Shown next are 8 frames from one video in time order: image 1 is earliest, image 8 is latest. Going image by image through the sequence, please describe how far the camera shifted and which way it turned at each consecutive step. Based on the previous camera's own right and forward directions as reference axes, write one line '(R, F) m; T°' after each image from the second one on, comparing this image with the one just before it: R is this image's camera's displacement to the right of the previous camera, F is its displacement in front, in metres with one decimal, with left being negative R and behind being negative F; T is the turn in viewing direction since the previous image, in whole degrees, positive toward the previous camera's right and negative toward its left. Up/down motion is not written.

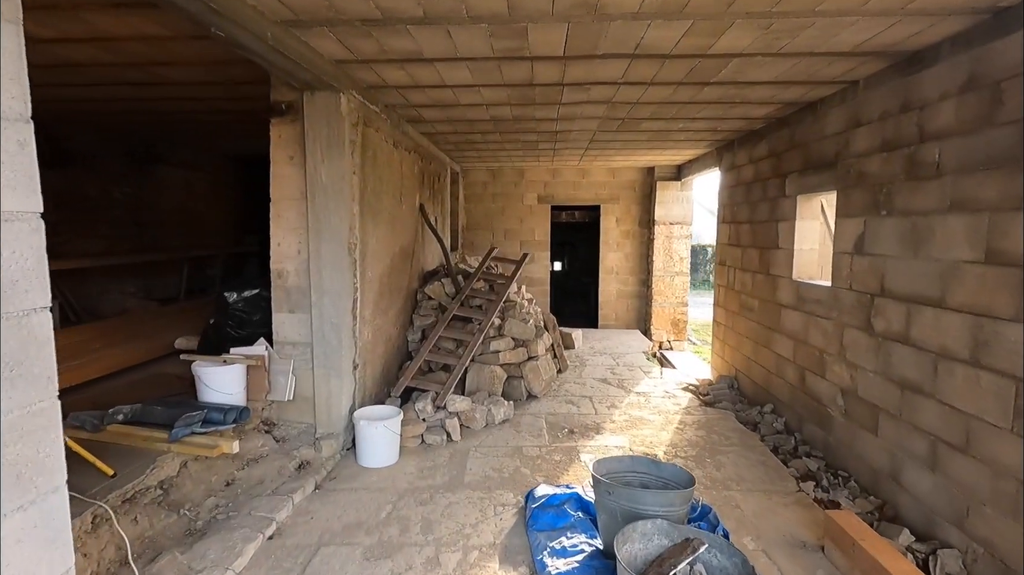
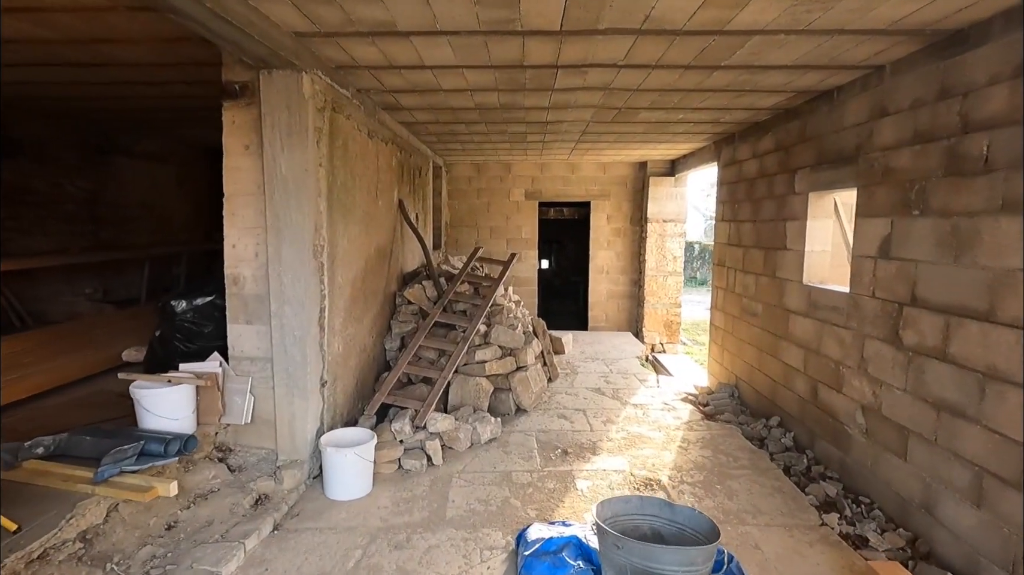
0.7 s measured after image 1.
(0.0, +0.4) m; +2°
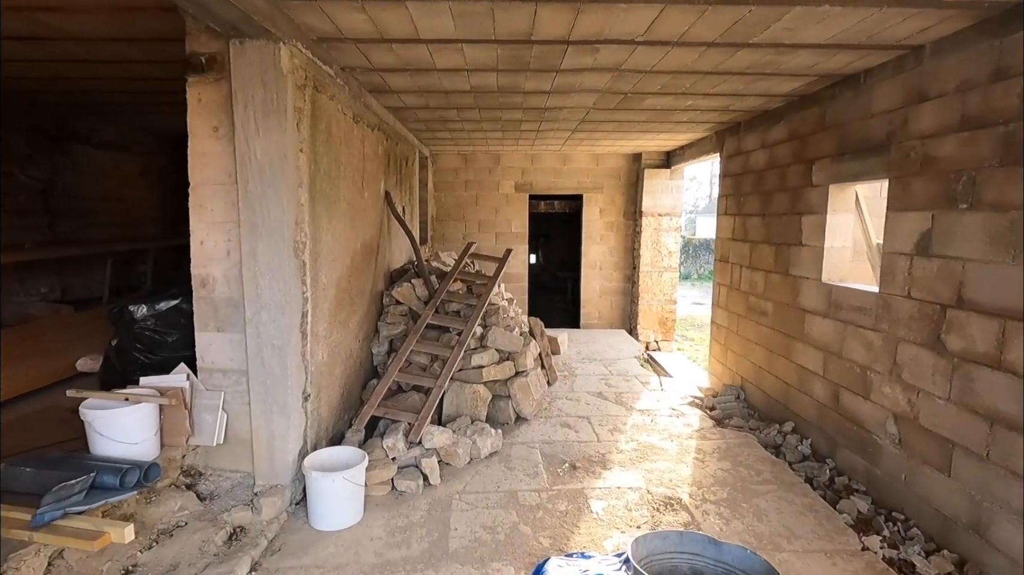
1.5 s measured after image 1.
(-0.1, +0.3) m; +2°
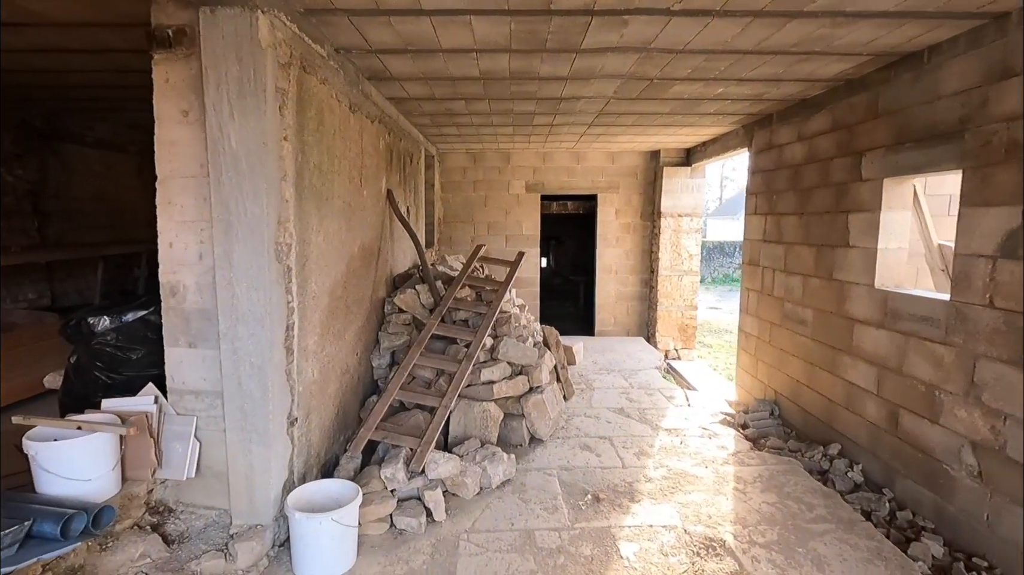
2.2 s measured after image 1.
(0.0, +0.4) m; -1°
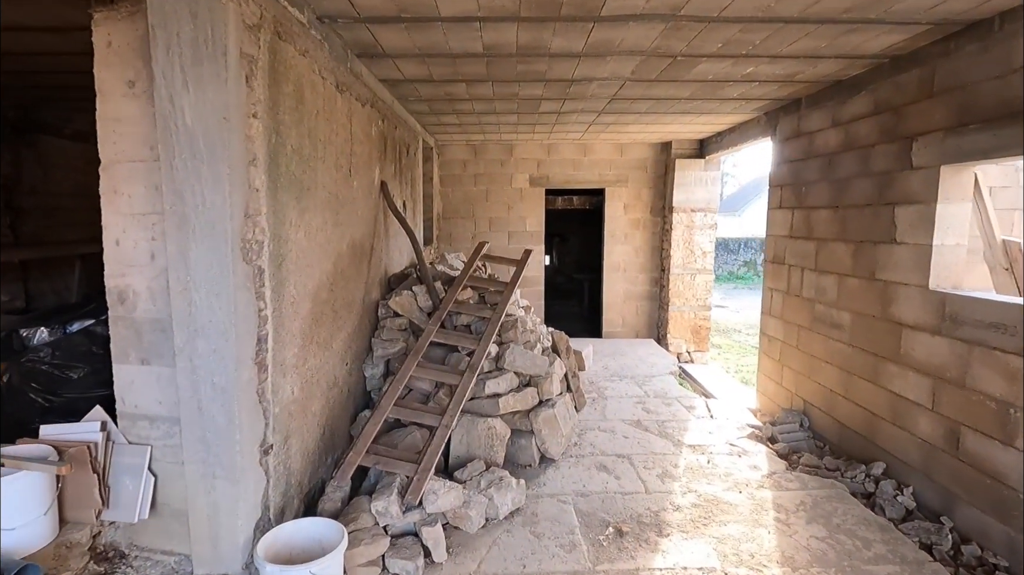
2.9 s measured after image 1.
(0.0, +0.3) m; 0°
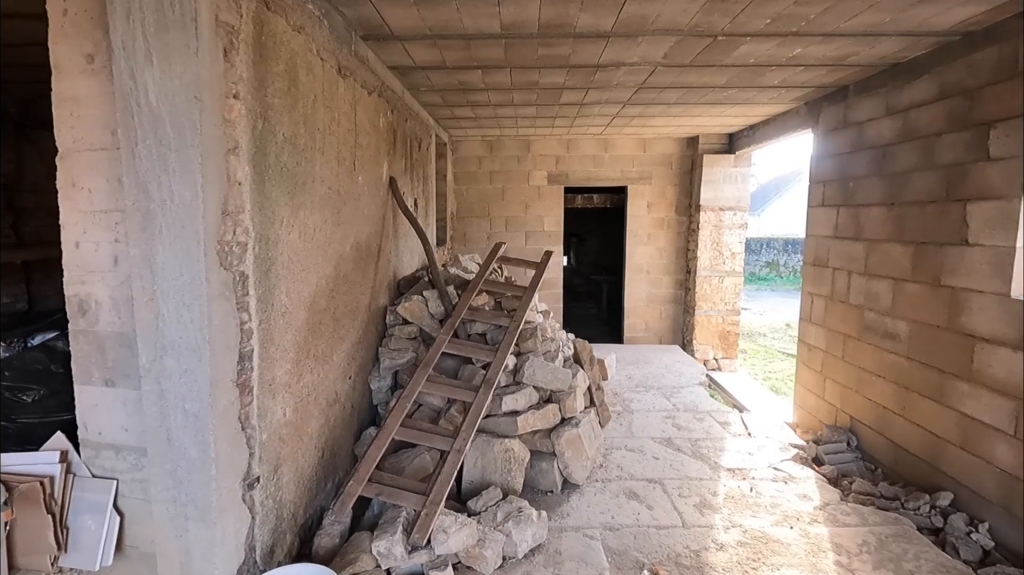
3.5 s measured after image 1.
(0.0, +0.3) m; -2°
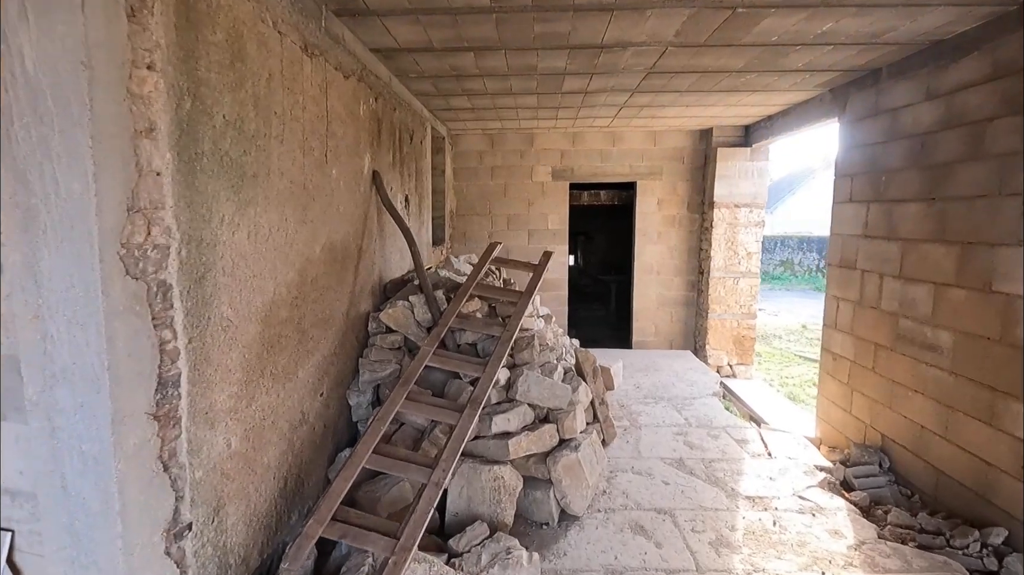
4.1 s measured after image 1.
(+0.1, +0.3) m; -1°
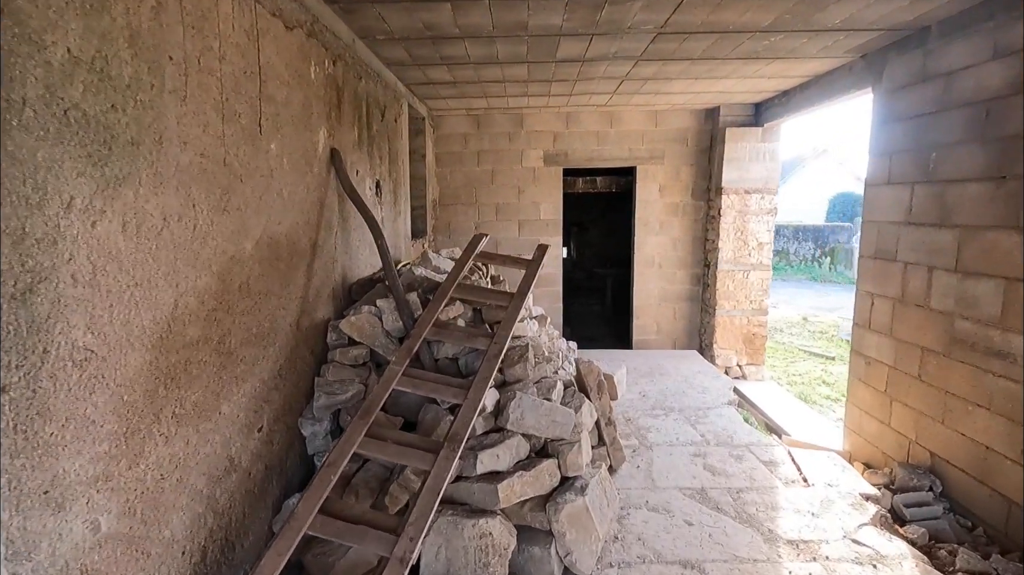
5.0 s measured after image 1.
(0.0, +0.5) m; +1°
